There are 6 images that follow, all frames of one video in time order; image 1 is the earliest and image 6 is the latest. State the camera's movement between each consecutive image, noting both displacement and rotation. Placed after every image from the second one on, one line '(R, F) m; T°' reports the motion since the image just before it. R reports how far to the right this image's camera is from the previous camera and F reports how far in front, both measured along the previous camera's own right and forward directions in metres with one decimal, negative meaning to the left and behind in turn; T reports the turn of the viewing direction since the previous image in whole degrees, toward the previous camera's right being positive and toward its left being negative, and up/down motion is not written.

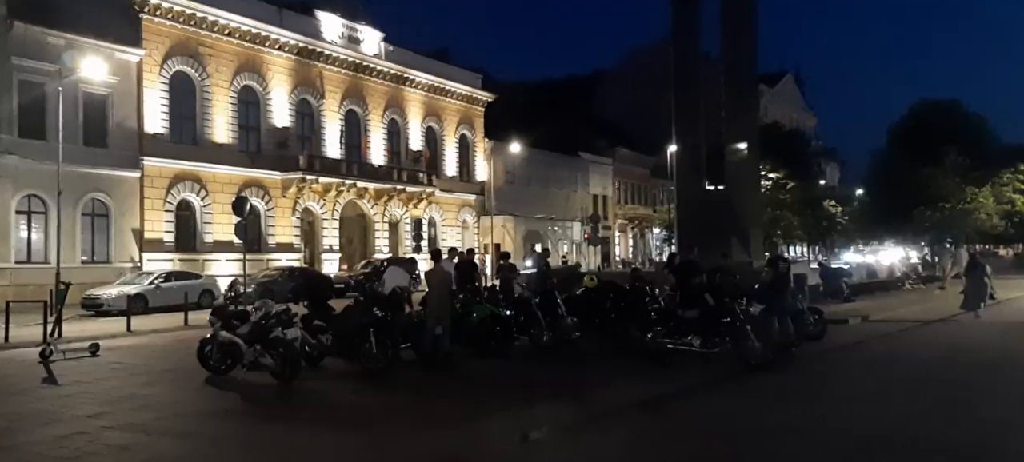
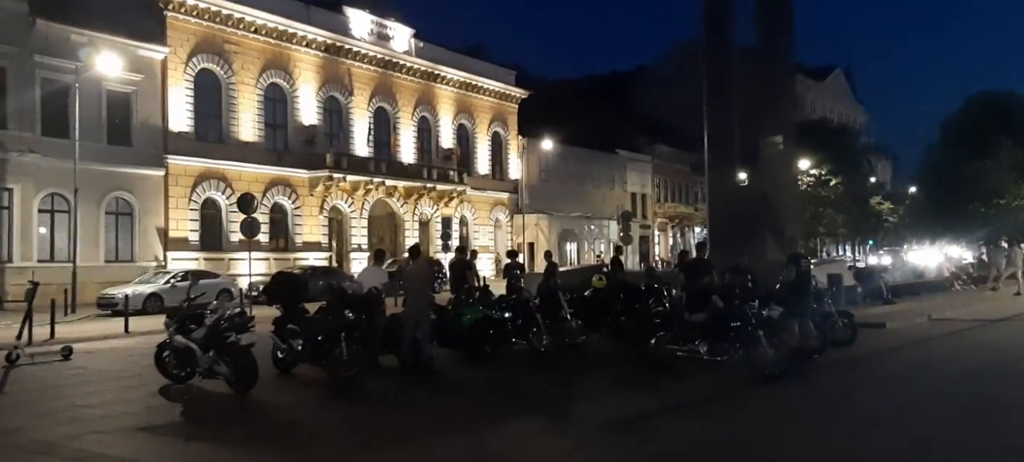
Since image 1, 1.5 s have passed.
(+0.8, +1.2) m; -4°
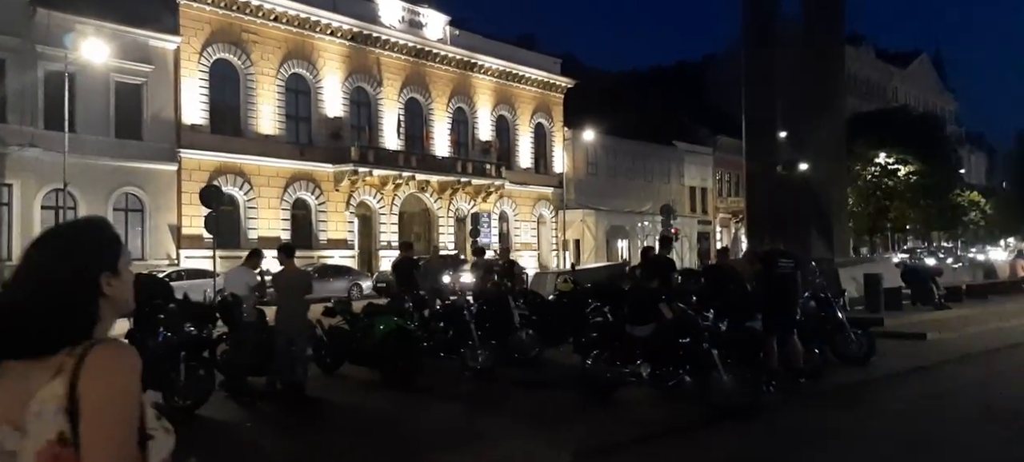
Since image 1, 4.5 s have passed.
(+2.1, +2.8) m; -6°
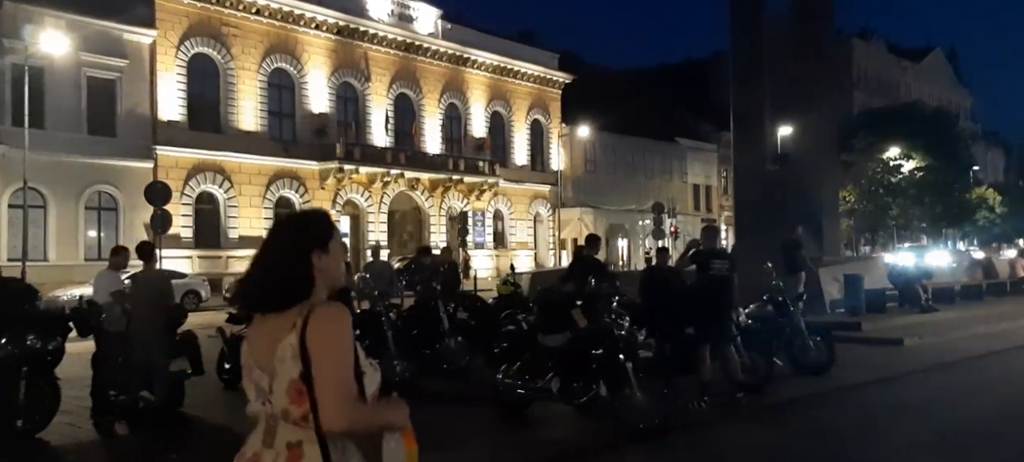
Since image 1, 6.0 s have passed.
(+1.2, +1.2) m; -1°
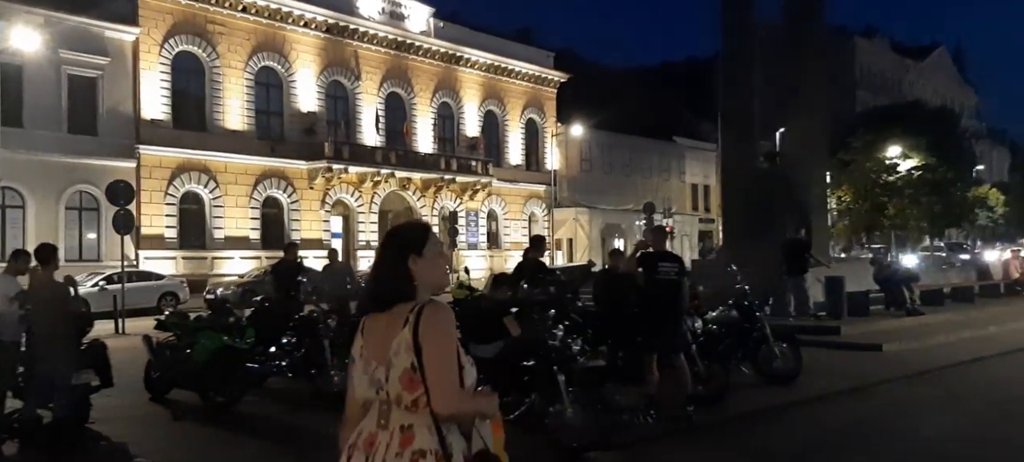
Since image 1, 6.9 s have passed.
(+0.7, +0.6) m; 0°
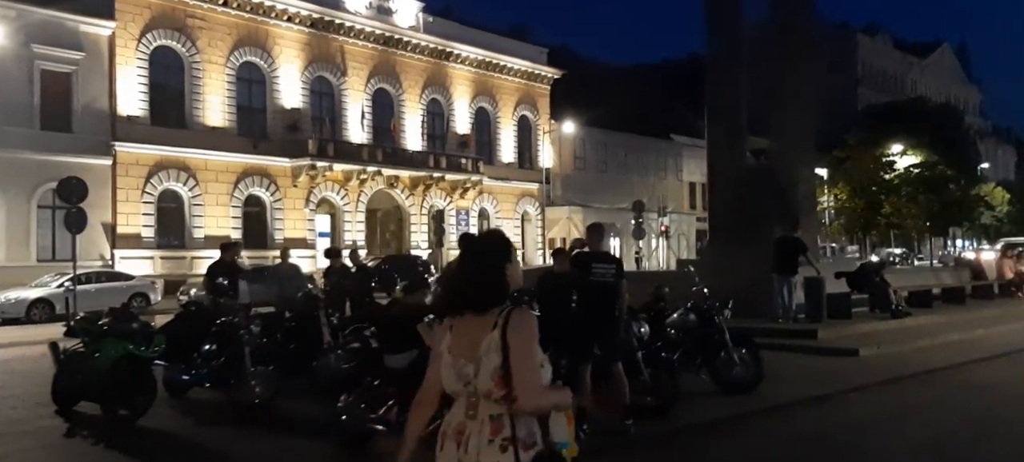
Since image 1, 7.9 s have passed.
(+0.7, +0.8) m; 0°
